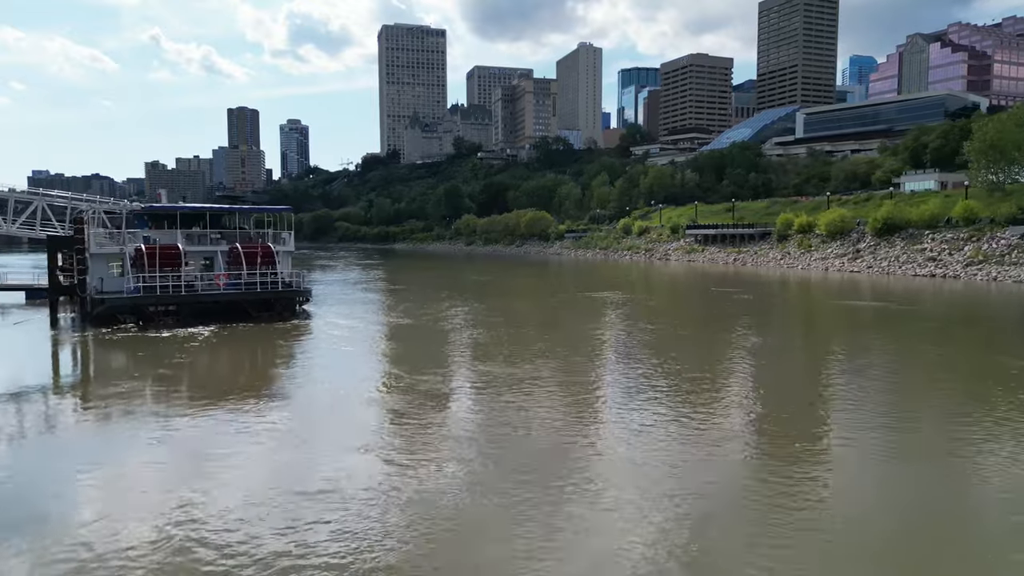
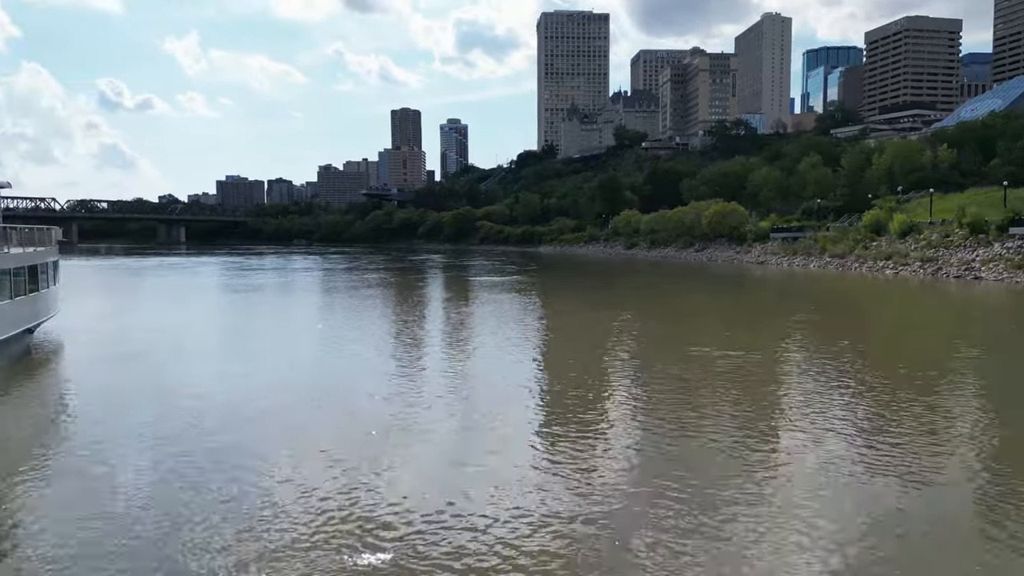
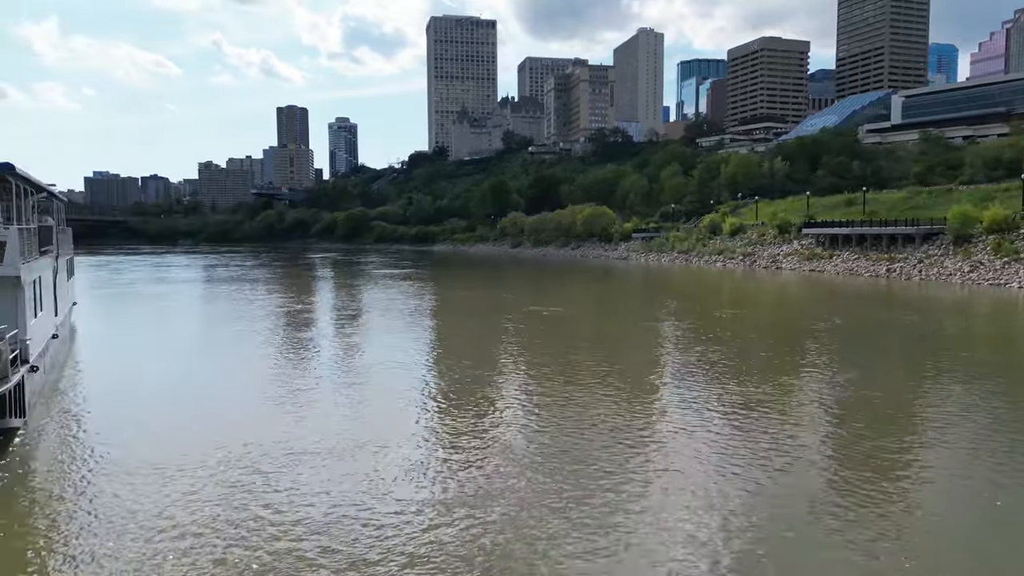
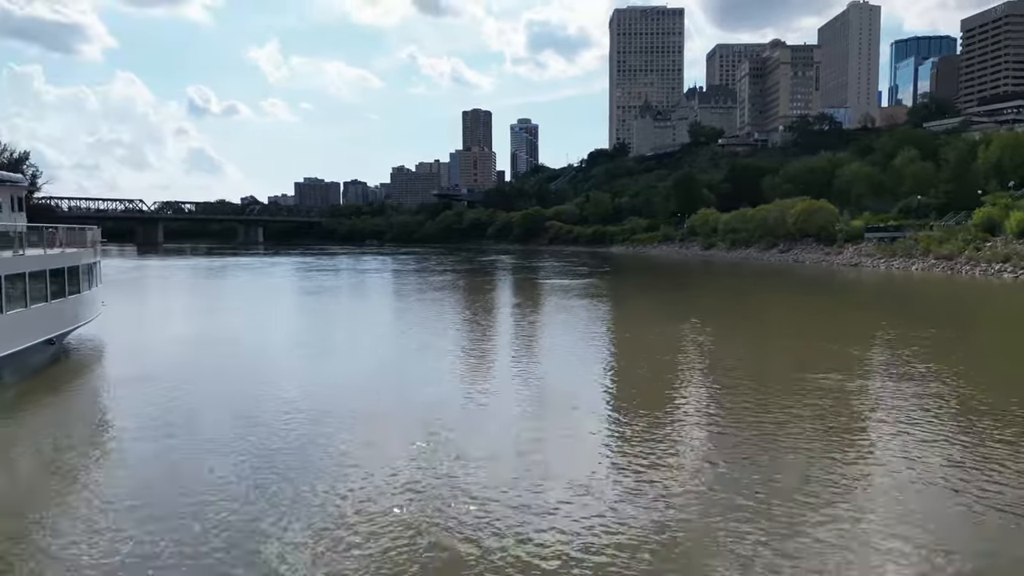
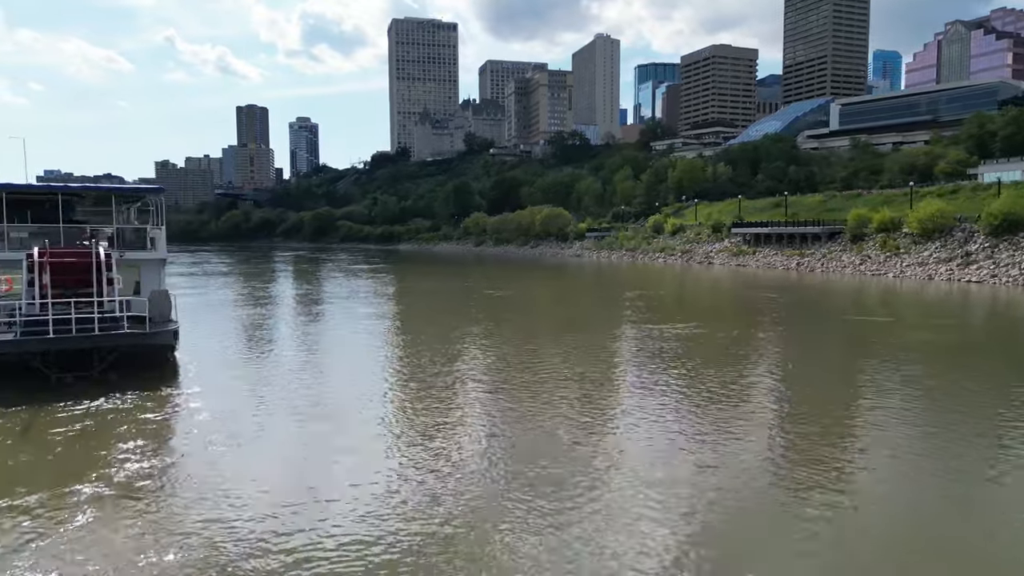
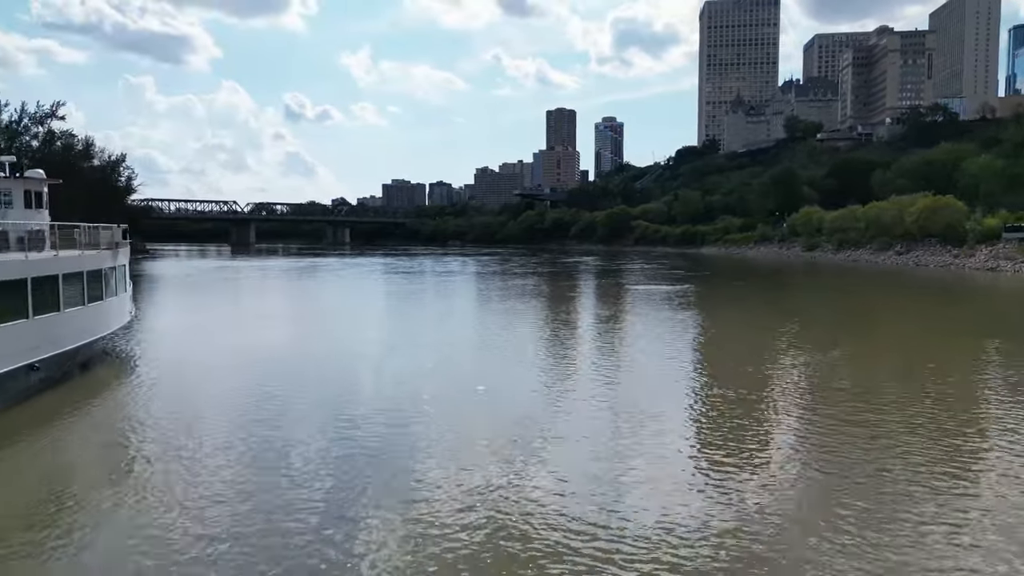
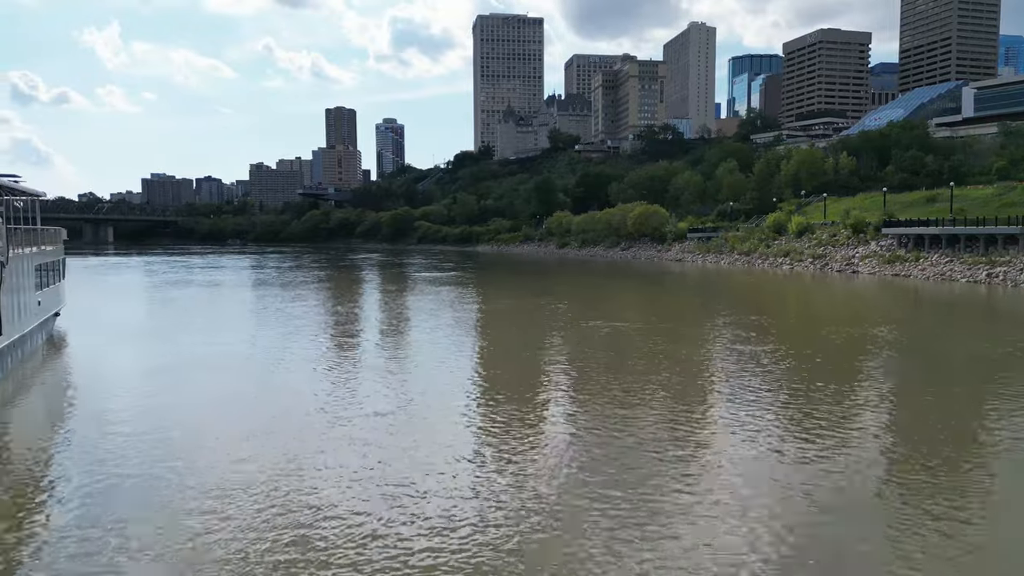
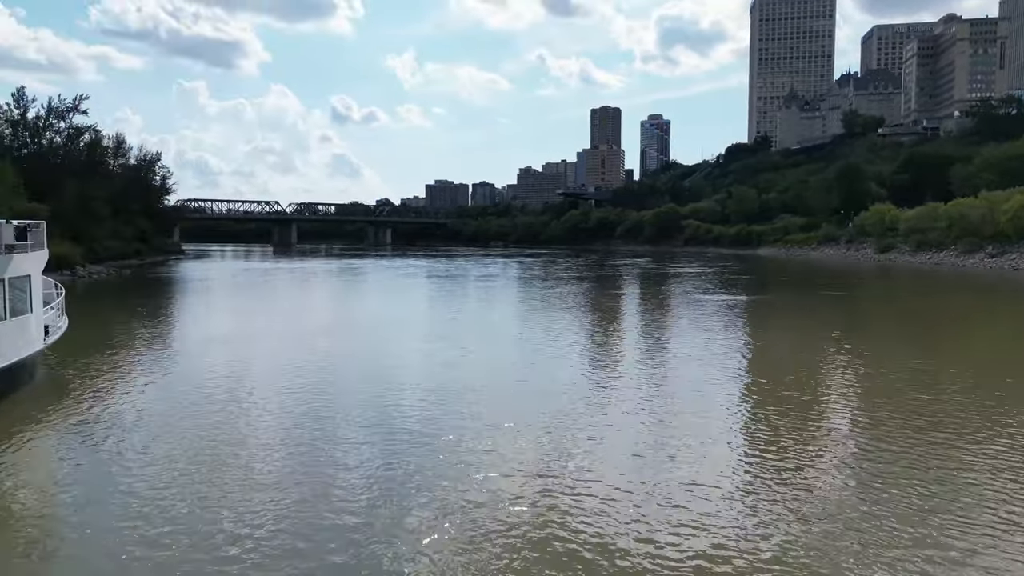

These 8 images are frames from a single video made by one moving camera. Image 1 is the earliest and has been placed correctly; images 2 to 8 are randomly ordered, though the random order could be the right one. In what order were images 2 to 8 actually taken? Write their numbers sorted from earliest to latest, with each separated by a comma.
5, 3, 7, 2, 4, 6, 8
